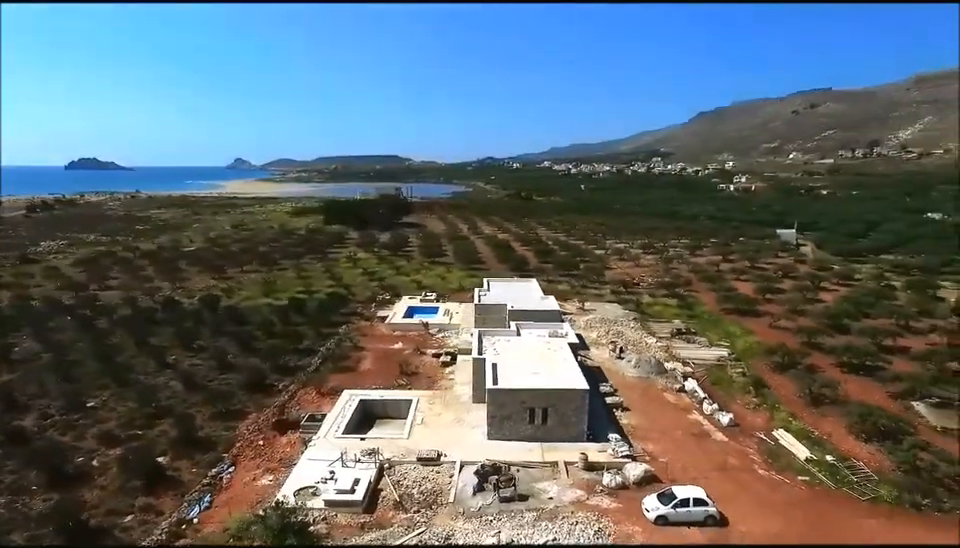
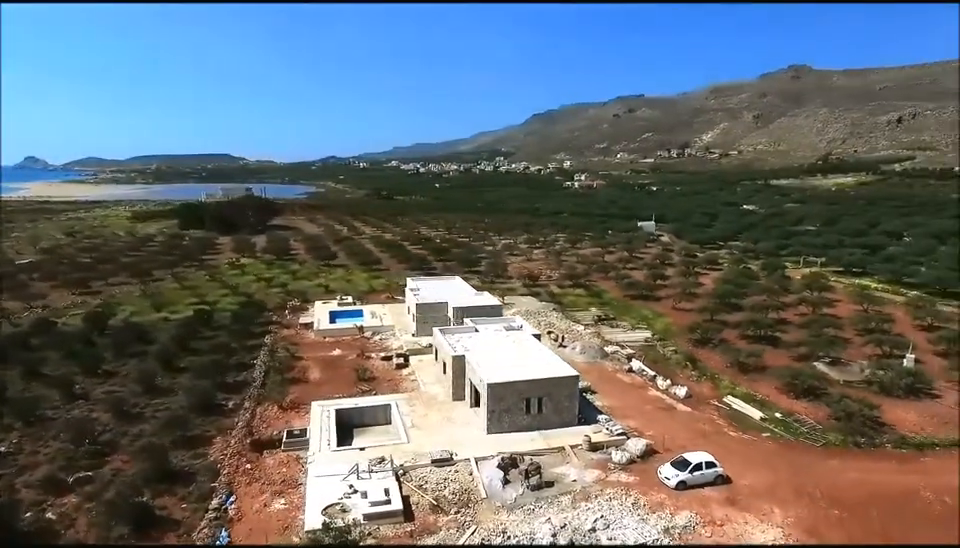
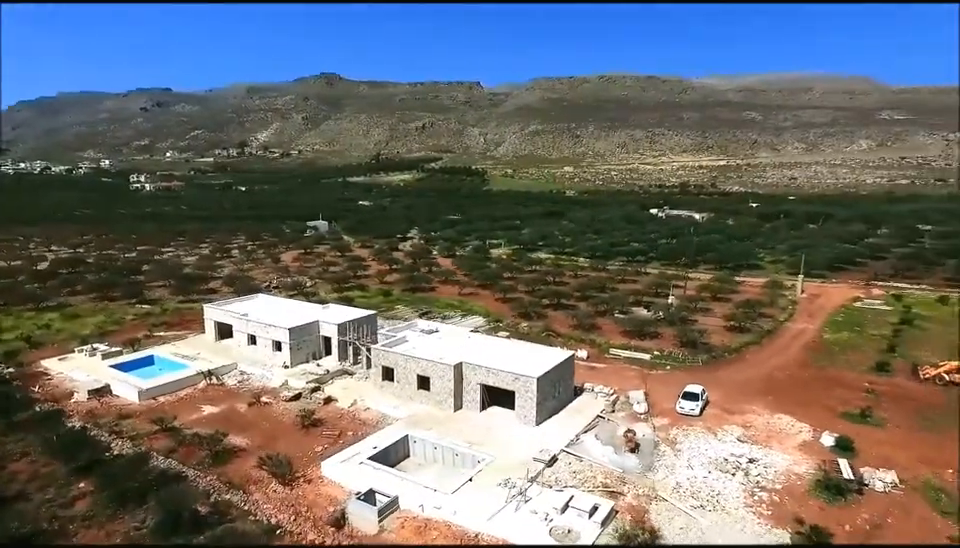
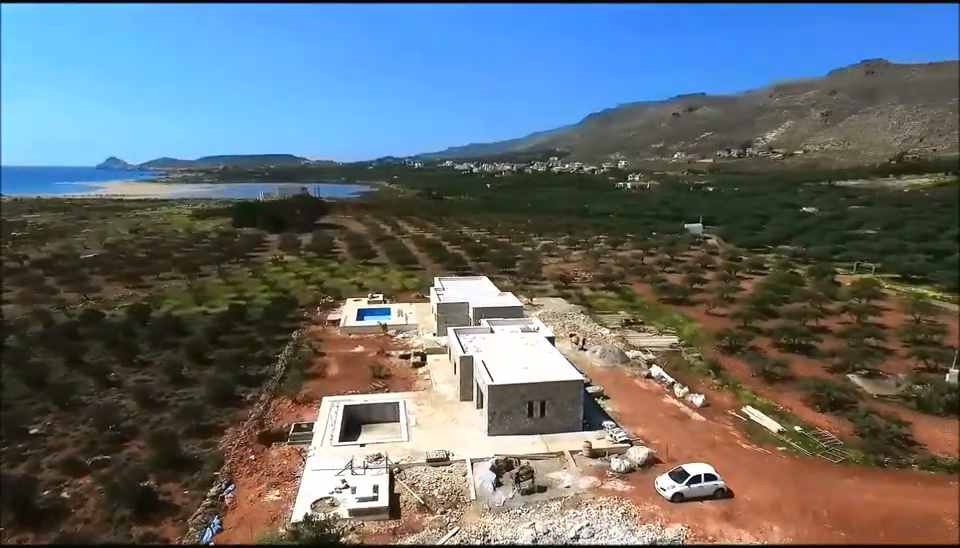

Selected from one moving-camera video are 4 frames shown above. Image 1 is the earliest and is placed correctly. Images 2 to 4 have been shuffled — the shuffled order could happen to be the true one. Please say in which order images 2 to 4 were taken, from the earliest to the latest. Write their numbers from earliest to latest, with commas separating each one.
4, 2, 3
